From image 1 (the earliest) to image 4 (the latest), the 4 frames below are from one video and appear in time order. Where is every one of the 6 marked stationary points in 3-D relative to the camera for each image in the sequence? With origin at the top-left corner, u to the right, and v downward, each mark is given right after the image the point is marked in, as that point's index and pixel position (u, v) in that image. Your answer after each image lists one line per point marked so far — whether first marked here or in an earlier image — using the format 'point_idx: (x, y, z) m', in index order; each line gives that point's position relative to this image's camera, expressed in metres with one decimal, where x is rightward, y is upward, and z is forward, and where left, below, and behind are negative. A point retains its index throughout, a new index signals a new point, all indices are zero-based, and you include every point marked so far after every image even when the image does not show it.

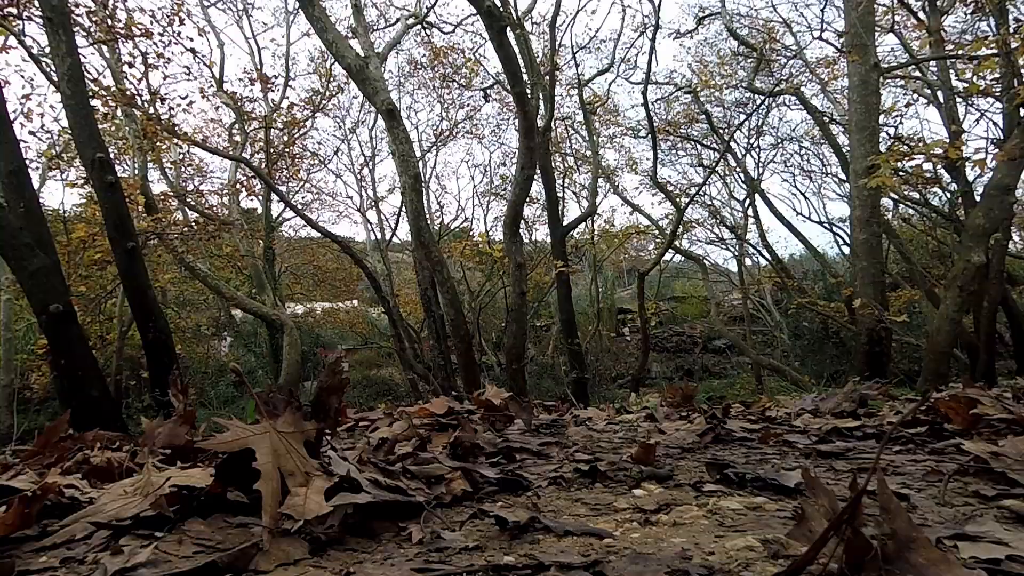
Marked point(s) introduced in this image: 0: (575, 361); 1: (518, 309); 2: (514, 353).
0: (+1.3, -1.5, +11.9) m
1: (+0.1, -0.4, +8.3) m
2: (0.0, -1.0, +8.3) m
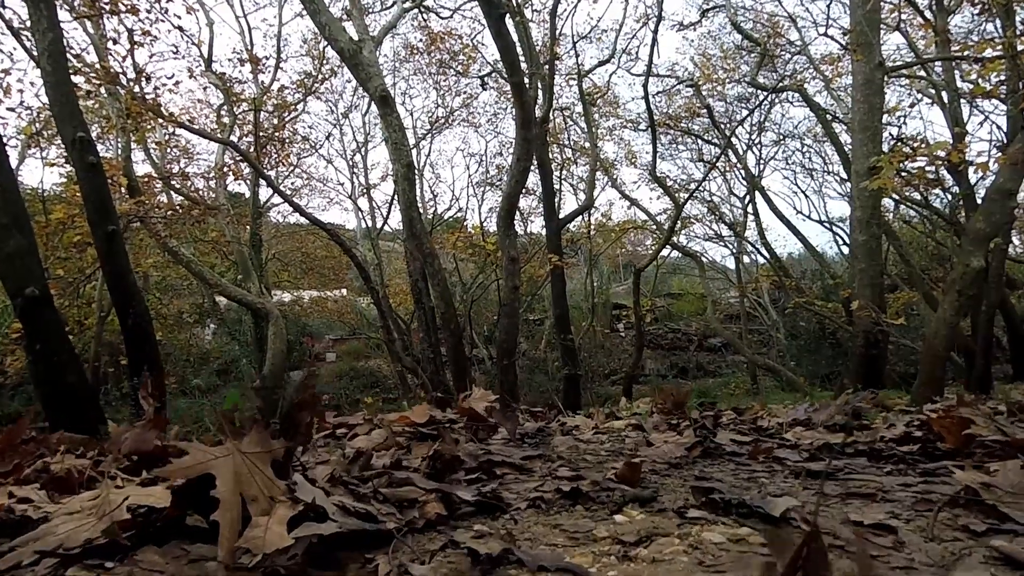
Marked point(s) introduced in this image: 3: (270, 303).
0: (+1.1, -1.4, +11.7) m
1: (-0.1, -0.3, +8.0) m
2: (-0.1, -0.9, +8.1) m
3: (-4.8, -0.4, +11.4) m
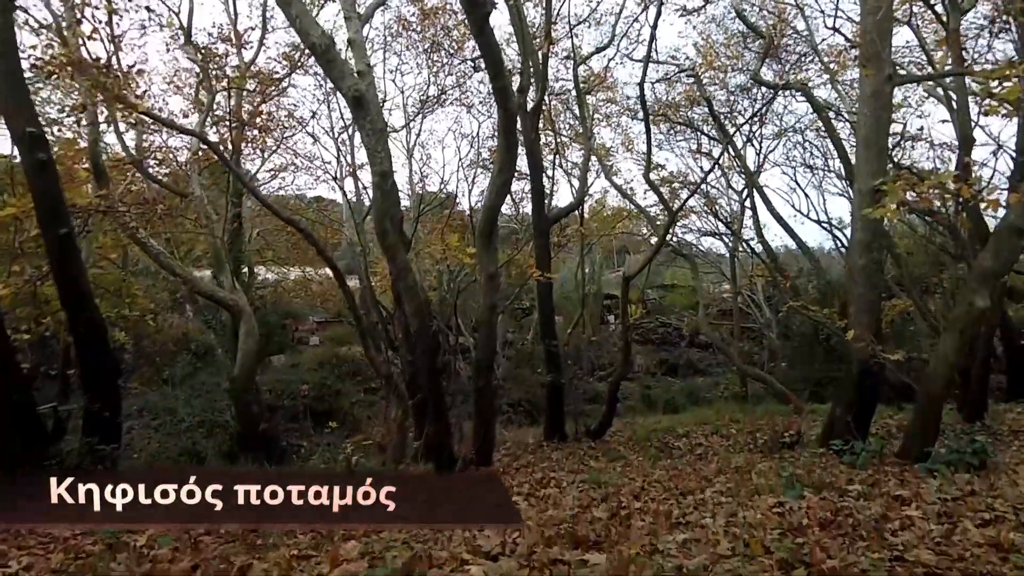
0: (+0.7, -1.5, +11.4) m
1: (-0.3, -0.5, +7.6) m
2: (-0.4, -1.1, +7.7) m
3: (-5.1, -0.2, +11.0) m
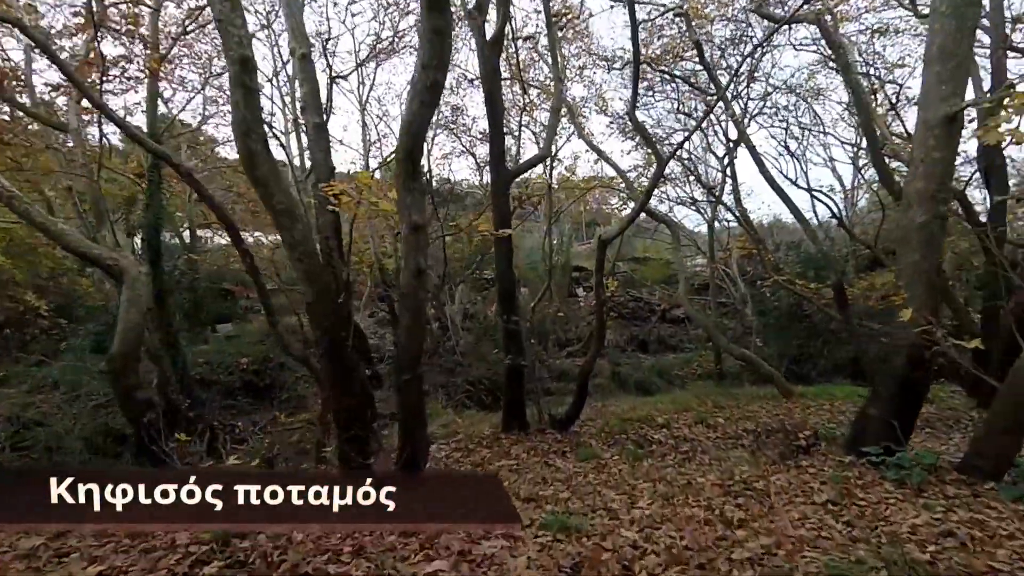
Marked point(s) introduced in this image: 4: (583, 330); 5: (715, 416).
0: (0.0, -0.9, +9.6) m
1: (-0.9, 0.0, +5.8) m
2: (-1.0, -0.6, +5.9) m
3: (-5.8, +0.4, +8.9) m
4: (+2.4, -1.4, +19.3) m
5: (+3.6, -2.3, +10.3) m
